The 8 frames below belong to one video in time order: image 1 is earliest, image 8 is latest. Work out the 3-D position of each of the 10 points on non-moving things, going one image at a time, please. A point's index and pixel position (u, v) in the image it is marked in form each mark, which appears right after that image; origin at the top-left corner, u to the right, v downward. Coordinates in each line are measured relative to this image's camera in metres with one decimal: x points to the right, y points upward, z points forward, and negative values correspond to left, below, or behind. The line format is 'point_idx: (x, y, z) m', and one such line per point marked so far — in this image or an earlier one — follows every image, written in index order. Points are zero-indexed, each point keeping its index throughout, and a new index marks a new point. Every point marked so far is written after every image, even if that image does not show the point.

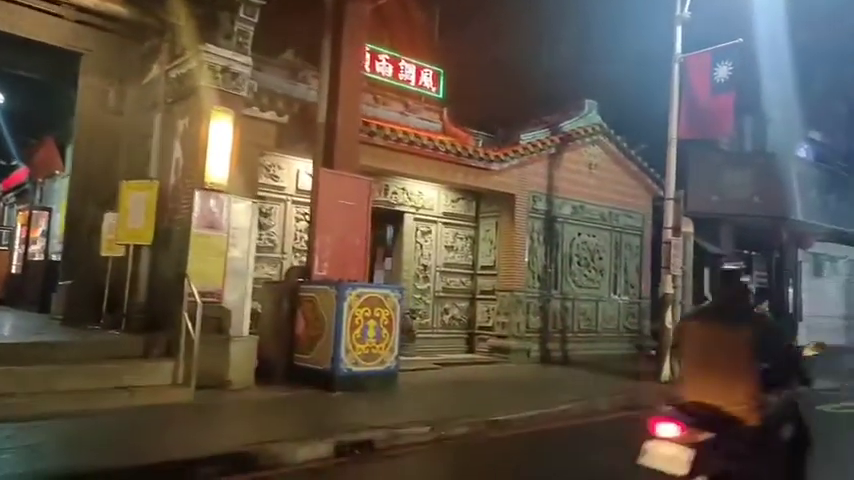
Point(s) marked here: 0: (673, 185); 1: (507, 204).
0: (+5.6, +1.3, +14.1) m
1: (+2.1, +0.9, +16.2) m
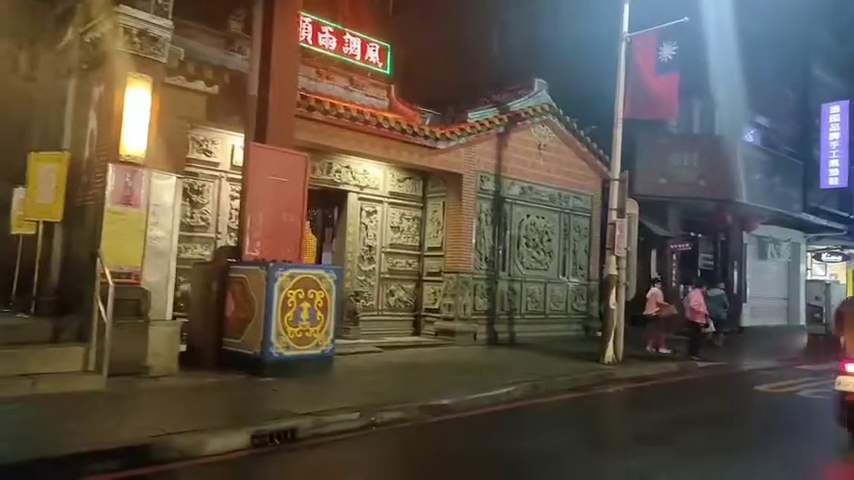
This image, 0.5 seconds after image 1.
0: (+4.4, +1.7, +14.0) m
1: (+0.7, +1.4, +15.8) m
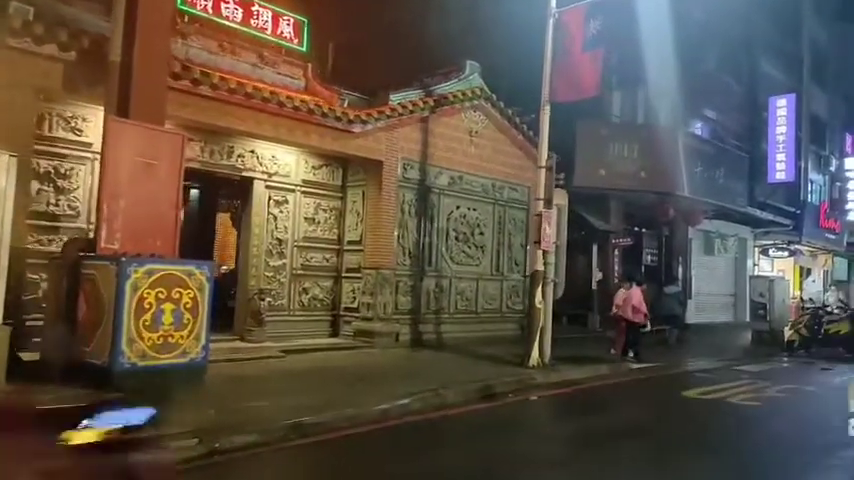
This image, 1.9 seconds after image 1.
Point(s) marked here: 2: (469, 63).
0: (+2.5, +1.8, +12.9) m
1: (-1.3, +1.6, +14.6) m
2: (+1.1, +4.8, +16.7) m
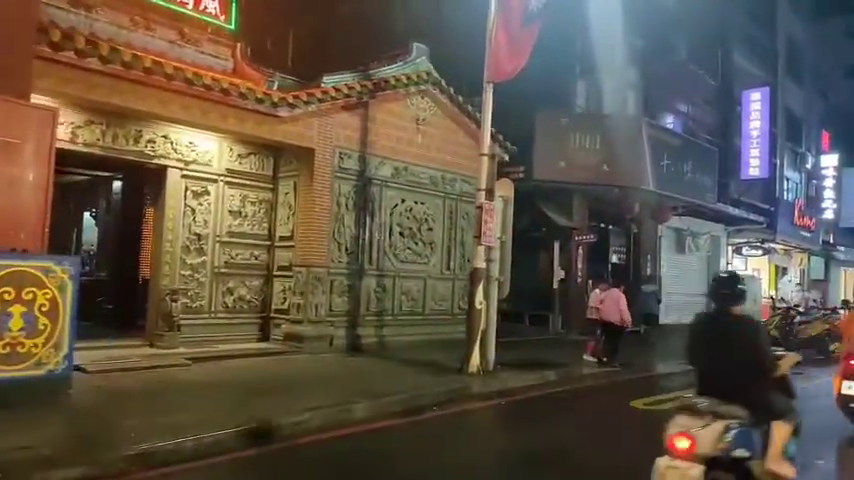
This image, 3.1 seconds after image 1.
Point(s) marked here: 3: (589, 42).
0: (+1.2, +1.9, +11.8) m
1: (-2.6, +1.7, +13.3) m
2: (-0.3, +4.9, +15.6) m
3: (+5.0, +6.2, +19.2) m
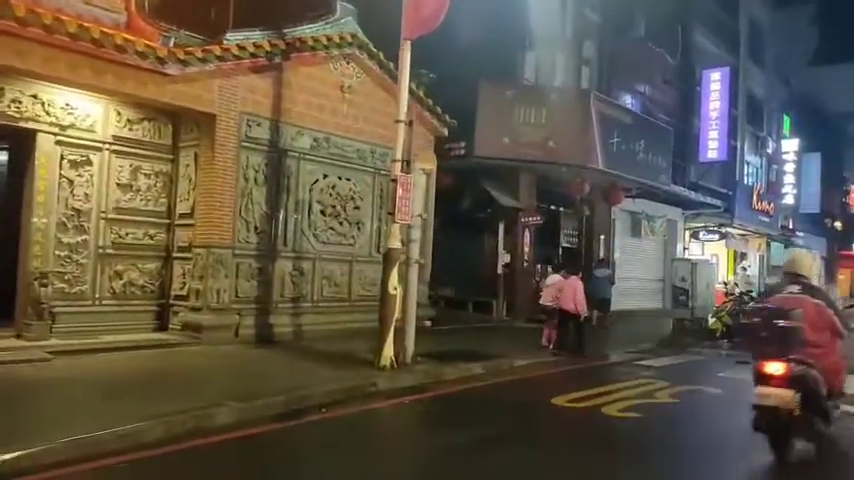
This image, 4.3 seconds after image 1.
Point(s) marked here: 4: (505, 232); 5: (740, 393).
0: (-0.4, +2.3, +10.4) m
1: (-4.2, +2.1, +11.8) m
2: (-2.0, +5.4, +14.1) m
3: (+3.2, +6.7, +17.9) m
4: (+2.3, +0.2, +18.5) m
5: (+5.4, -2.7, +10.8) m
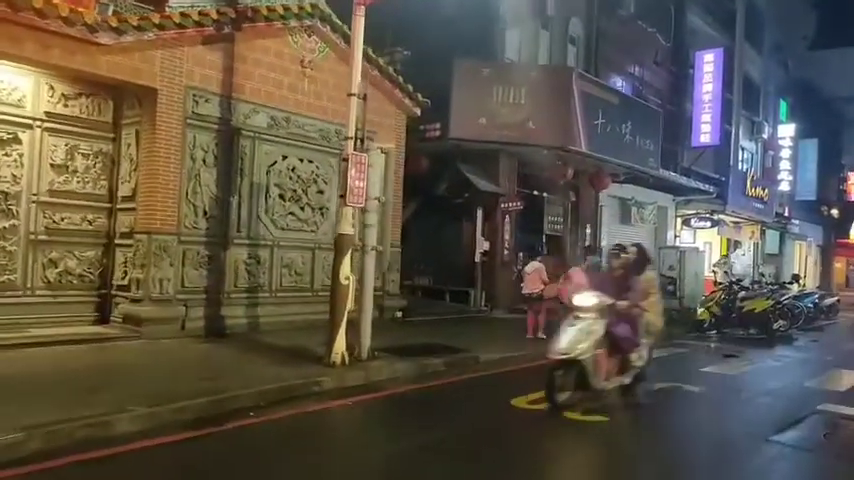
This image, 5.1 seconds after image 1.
0: (-1.0, +2.6, +9.5) m
1: (-4.9, +2.4, +10.9) m
2: (-2.7, +5.7, +13.1) m
3: (+2.5, +7.1, +16.9) m
4: (+1.6, +0.6, +17.7) m
5: (+4.8, -2.4, +9.9) m
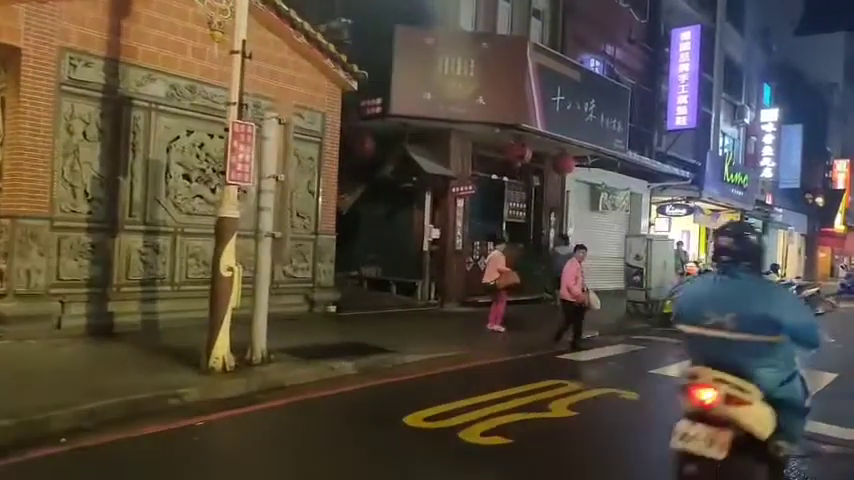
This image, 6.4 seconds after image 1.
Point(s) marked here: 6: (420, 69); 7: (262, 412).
0: (-2.4, +2.8, +8.0) m
1: (-6.3, +2.6, +9.4) m
2: (-4.1, +5.9, +11.6) m
3: (+1.0, +7.4, +15.4) m
4: (+0.2, +1.0, +16.2) m
5: (+3.4, -2.2, +8.6) m
6: (-0.2, +4.0, +14.4) m
7: (-1.9, -2.0, +7.2) m
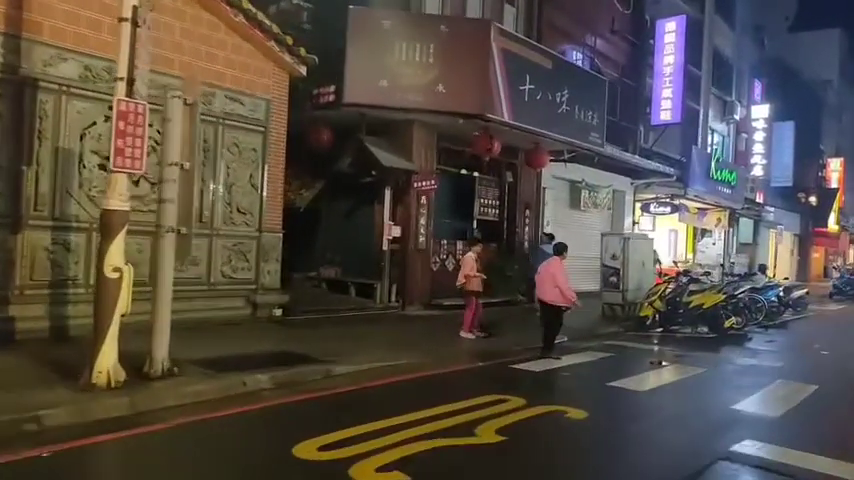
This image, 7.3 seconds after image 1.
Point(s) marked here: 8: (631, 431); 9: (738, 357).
0: (-3.3, +2.8, +7.0) m
1: (-7.2, +2.7, +8.3) m
2: (-5.0, +6.0, +10.5) m
3: (+0.1, +7.4, +14.4) m
4: (-0.8, +1.0, +15.2) m
5: (+2.5, -2.2, +7.6) m
6: (-1.1, +4.0, +13.4) m
7: (-2.8, -2.0, +6.2) m
8: (+2.3, -2.2, +7.1) m
9: (+6.5, -2.4, +12.8) m
